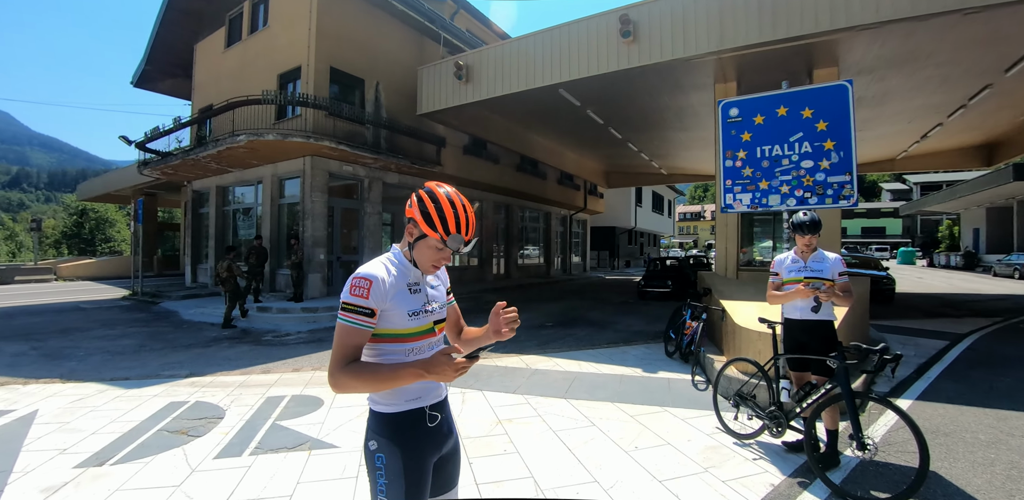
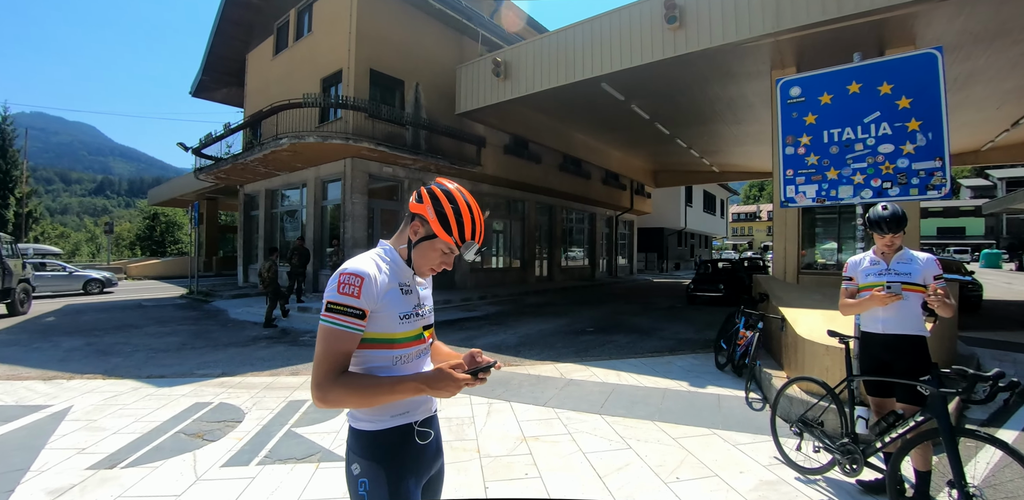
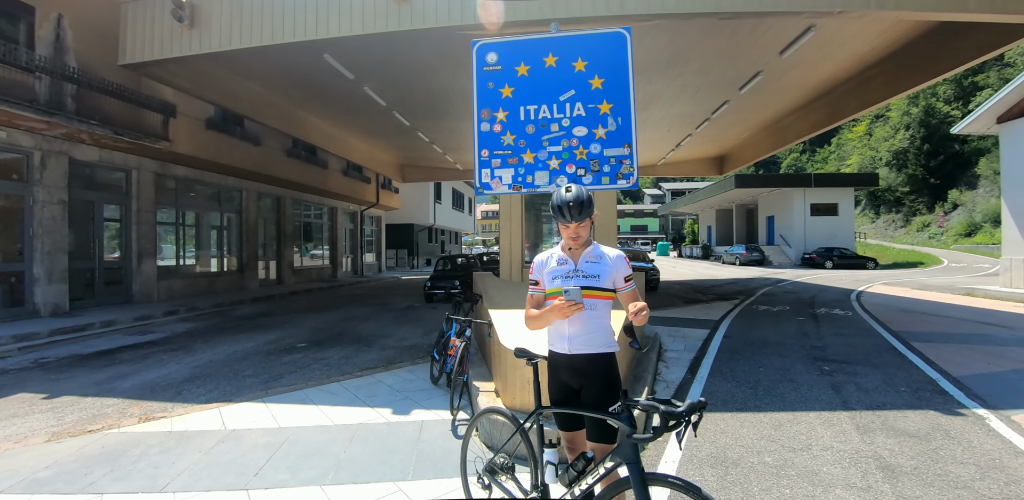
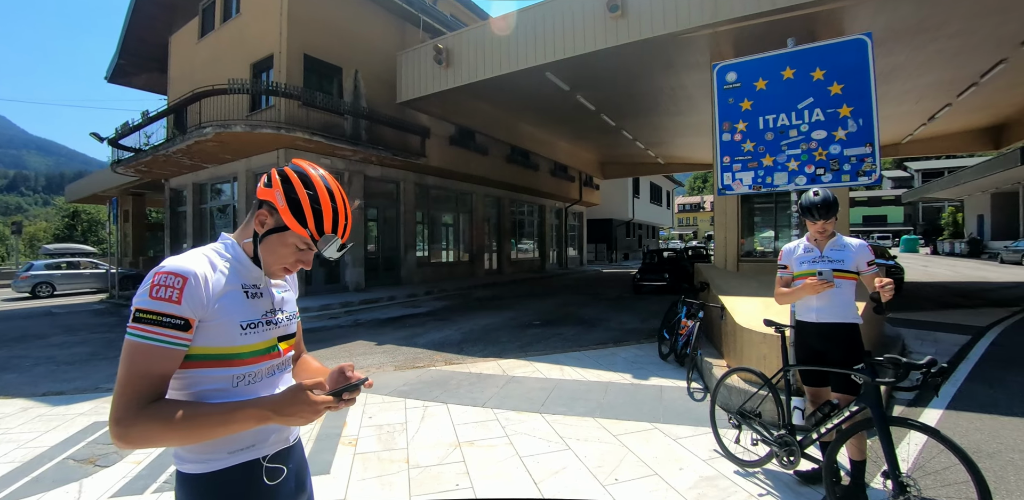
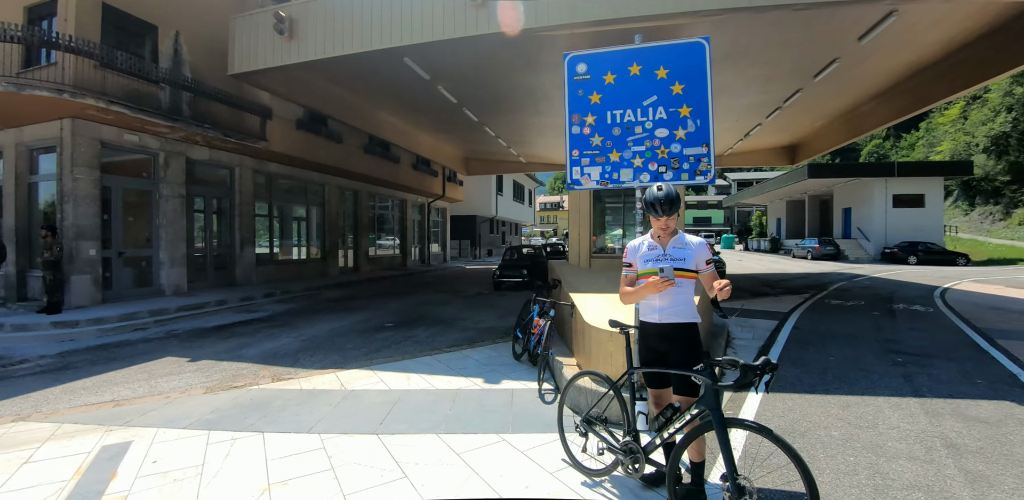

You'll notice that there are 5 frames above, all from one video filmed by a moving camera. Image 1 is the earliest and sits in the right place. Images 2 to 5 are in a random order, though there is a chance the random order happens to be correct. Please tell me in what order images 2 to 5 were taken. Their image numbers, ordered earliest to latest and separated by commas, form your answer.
2, 4, 5, 3
